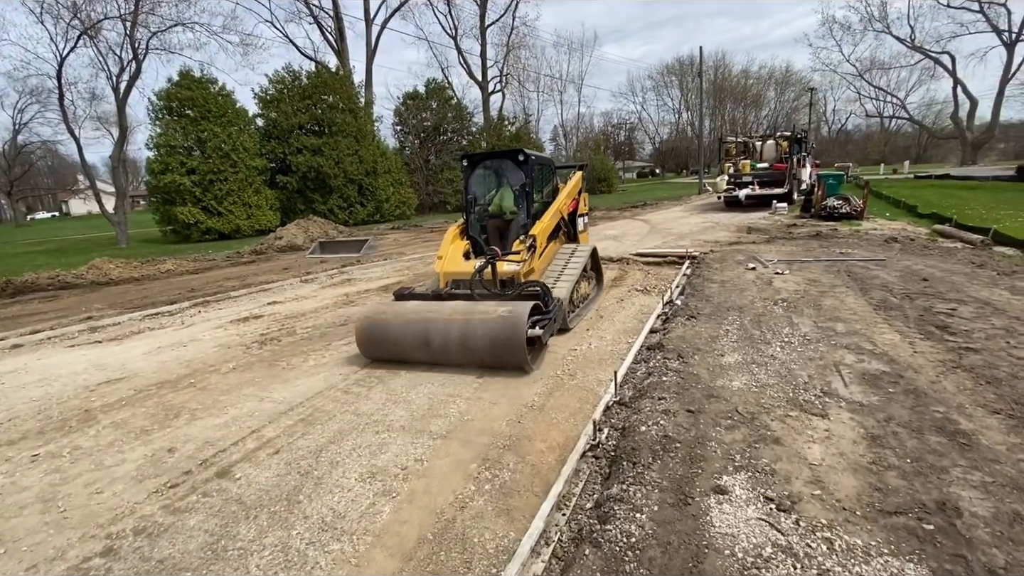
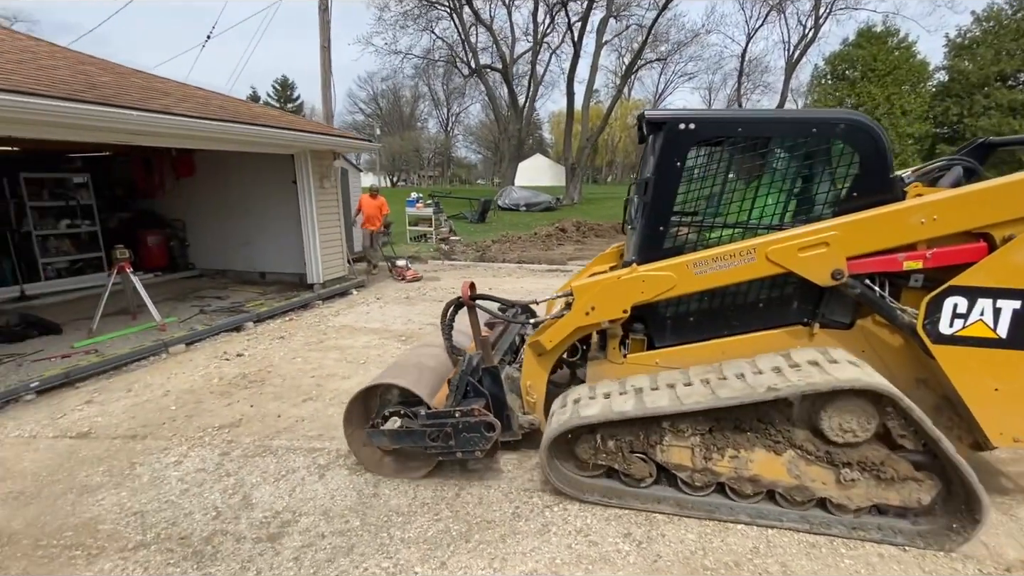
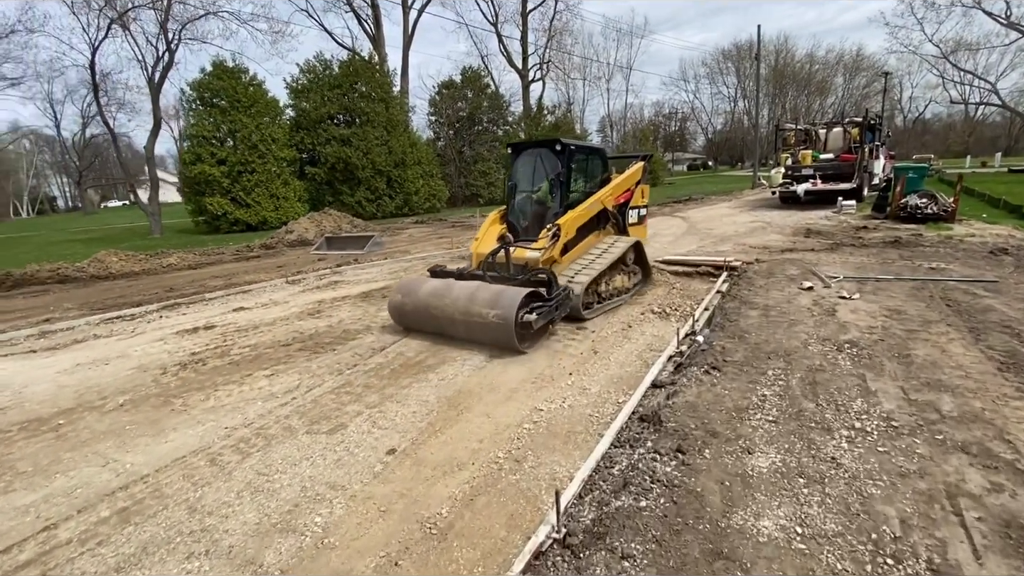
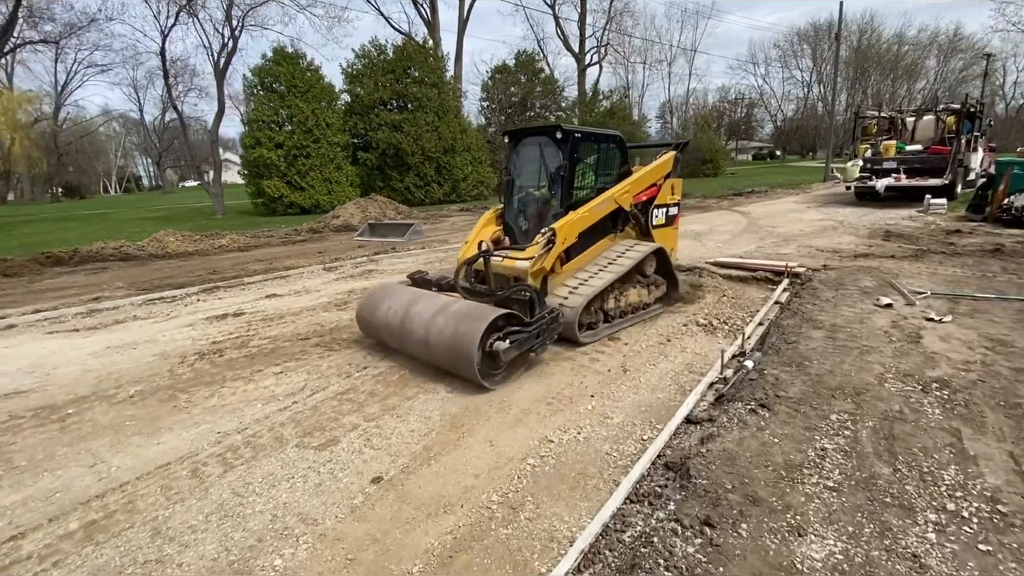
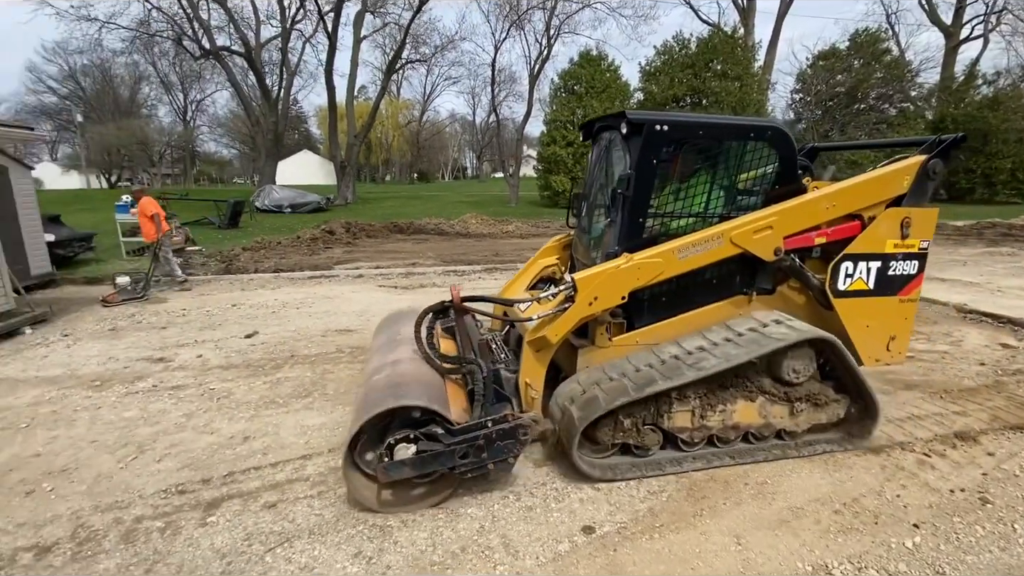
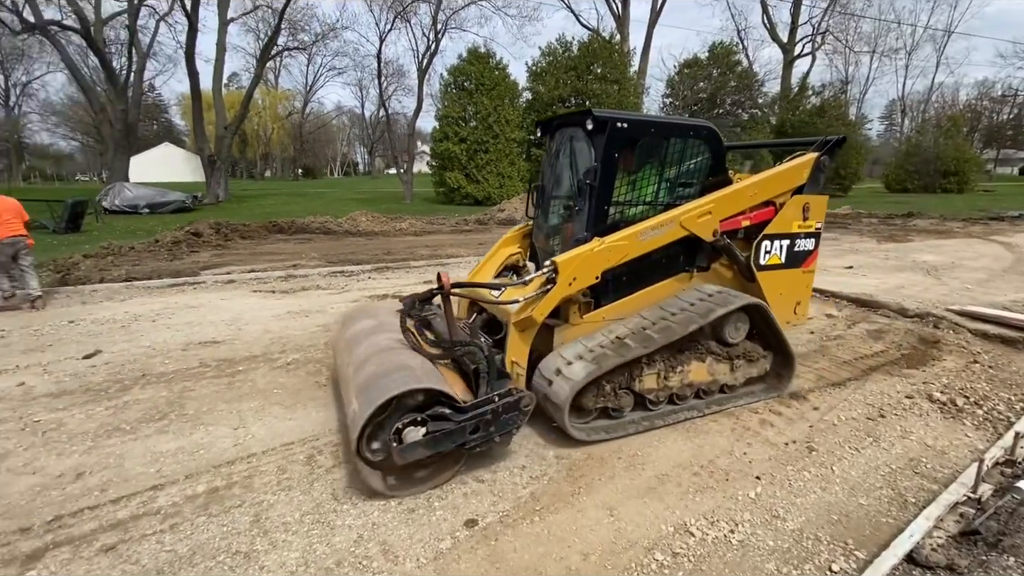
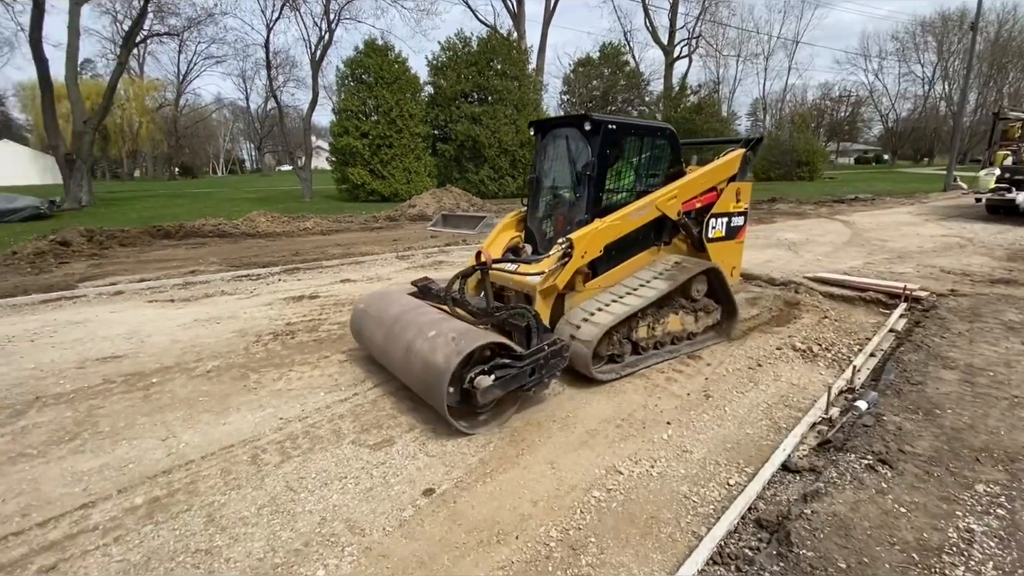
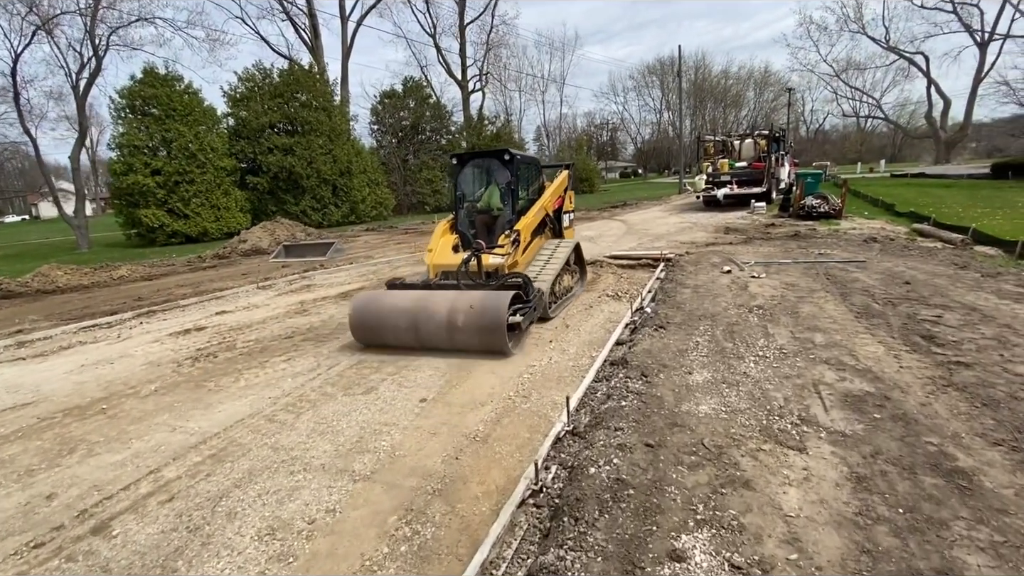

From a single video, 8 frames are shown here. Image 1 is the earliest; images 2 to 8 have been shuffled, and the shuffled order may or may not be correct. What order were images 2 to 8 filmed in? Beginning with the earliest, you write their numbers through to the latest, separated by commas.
8, 3, 4, 7, 6, 5, 2
